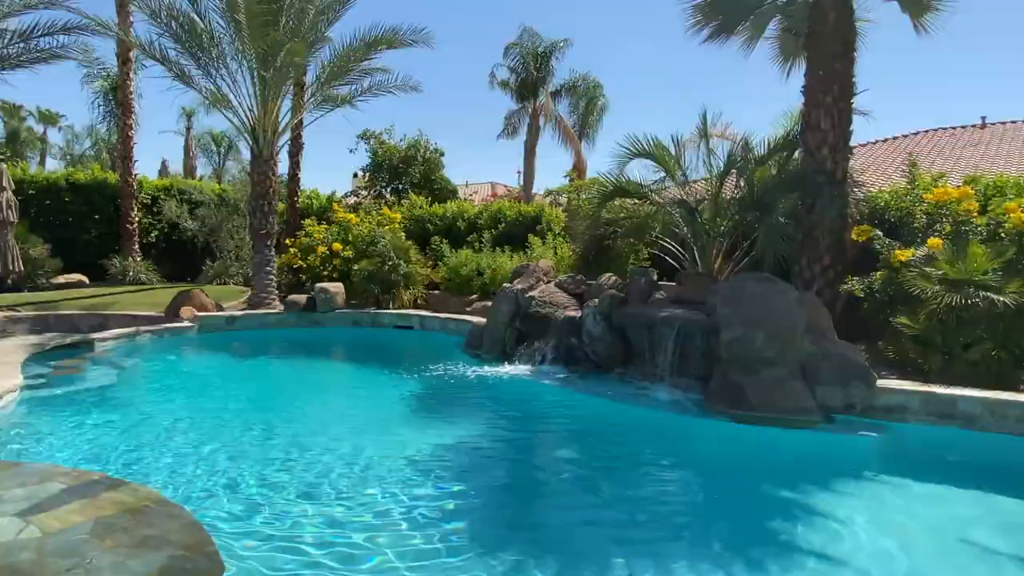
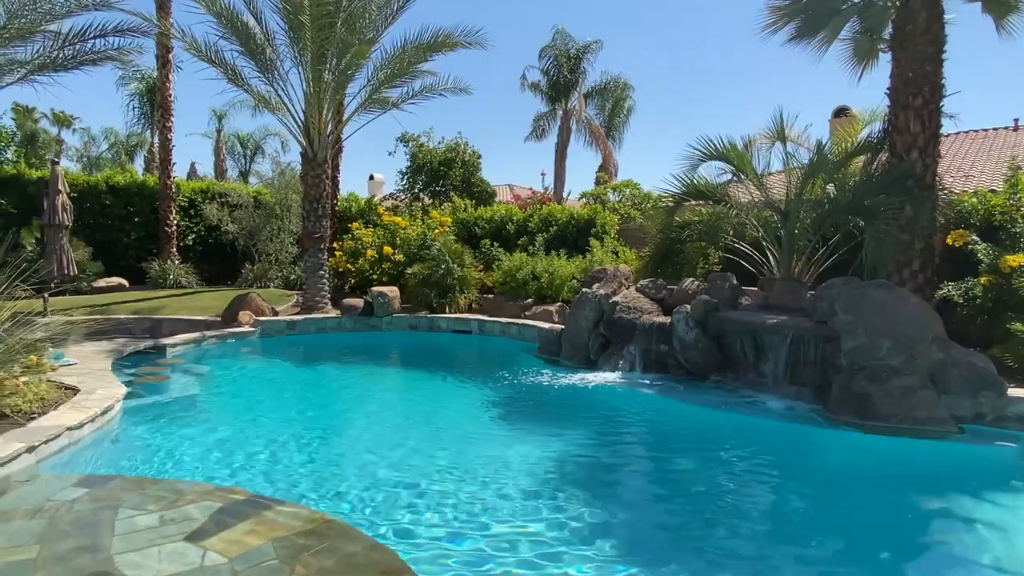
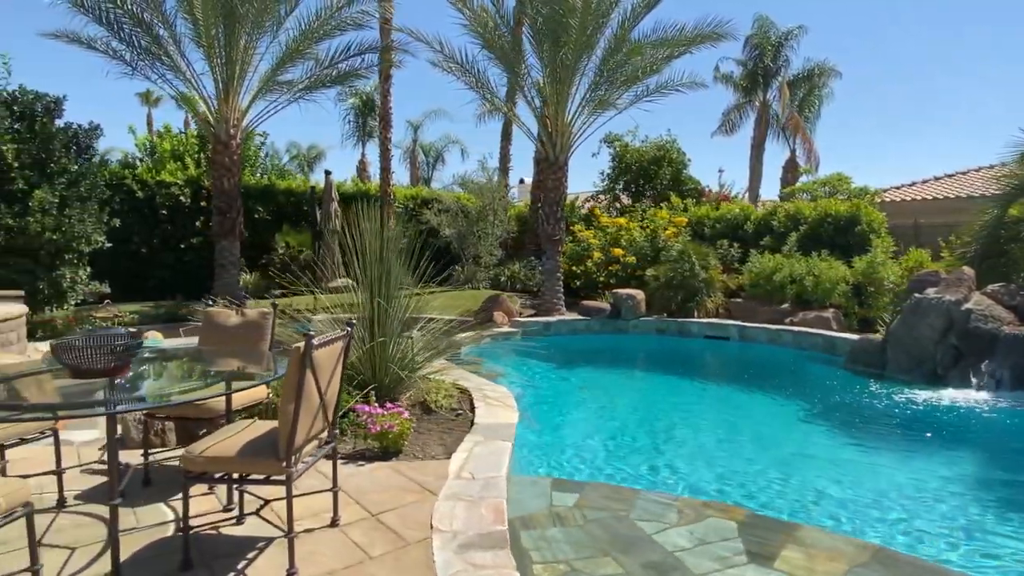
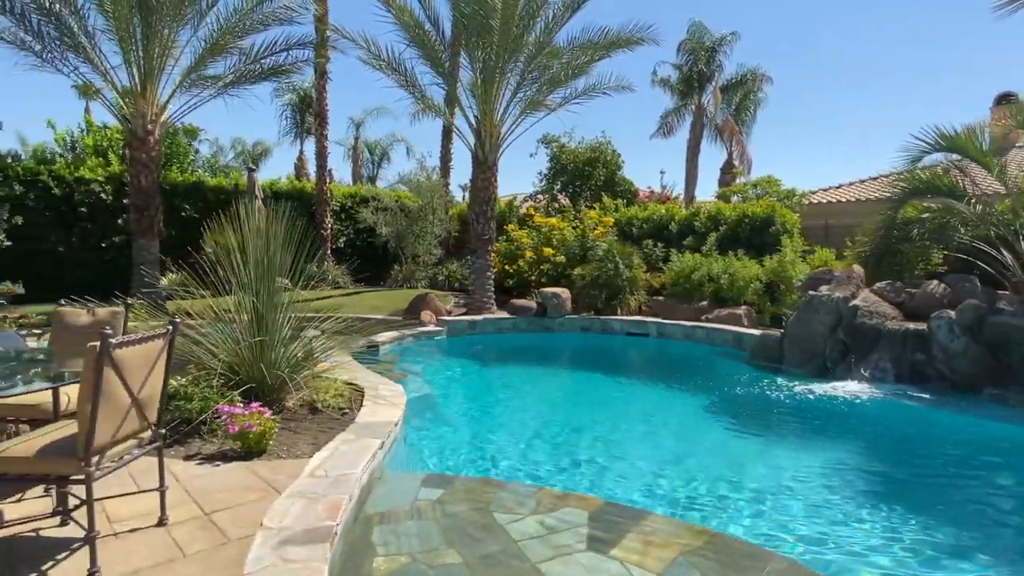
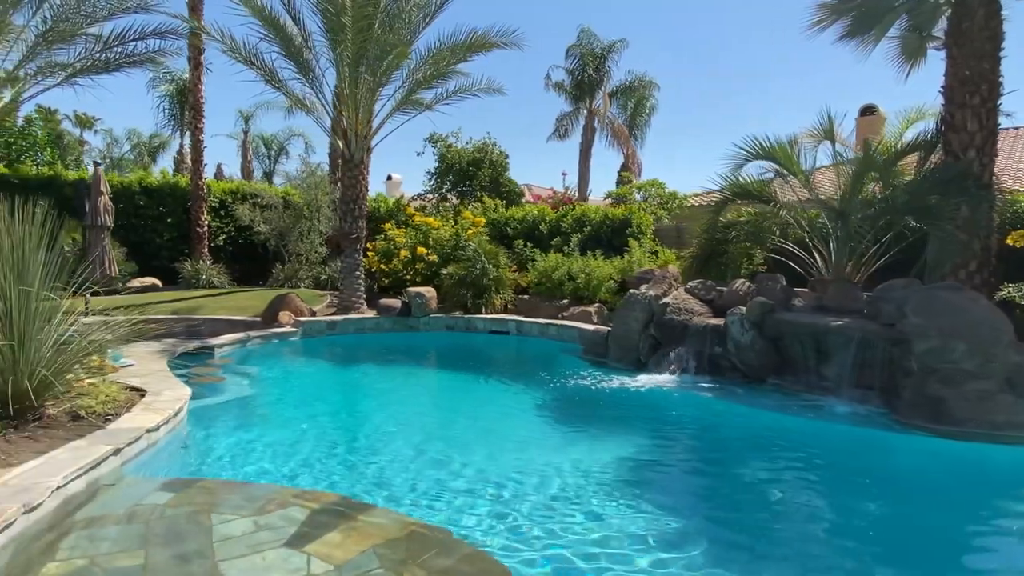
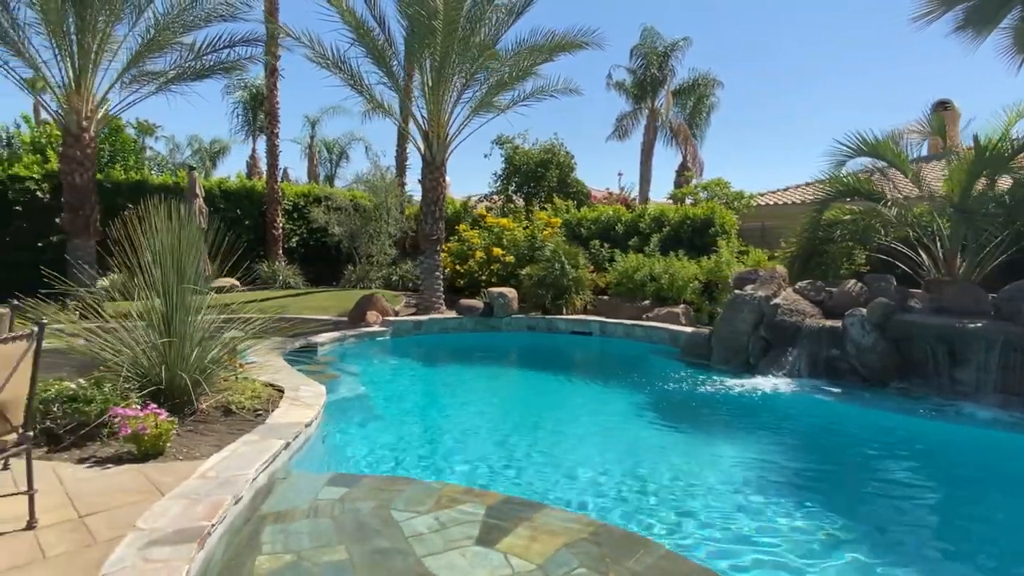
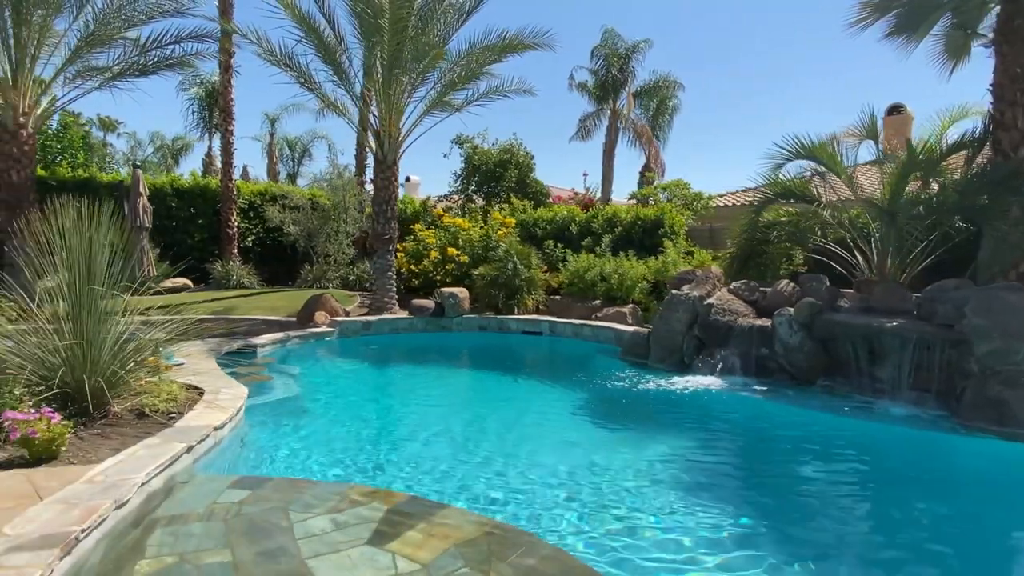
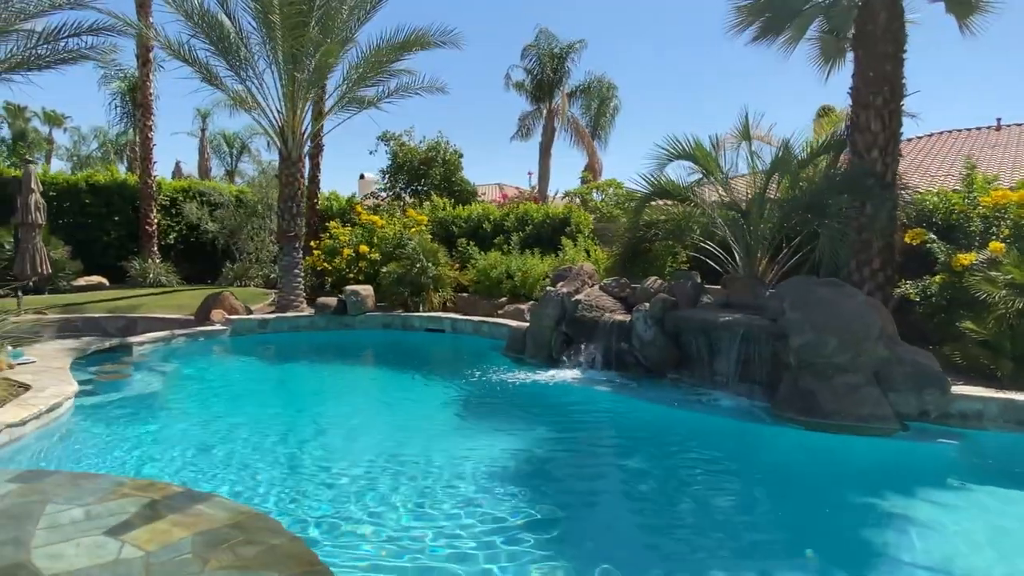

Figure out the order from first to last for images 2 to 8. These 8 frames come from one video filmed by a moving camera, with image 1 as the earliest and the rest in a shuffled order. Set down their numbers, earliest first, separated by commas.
8, 2, 5, 7, 6, 4, 3
